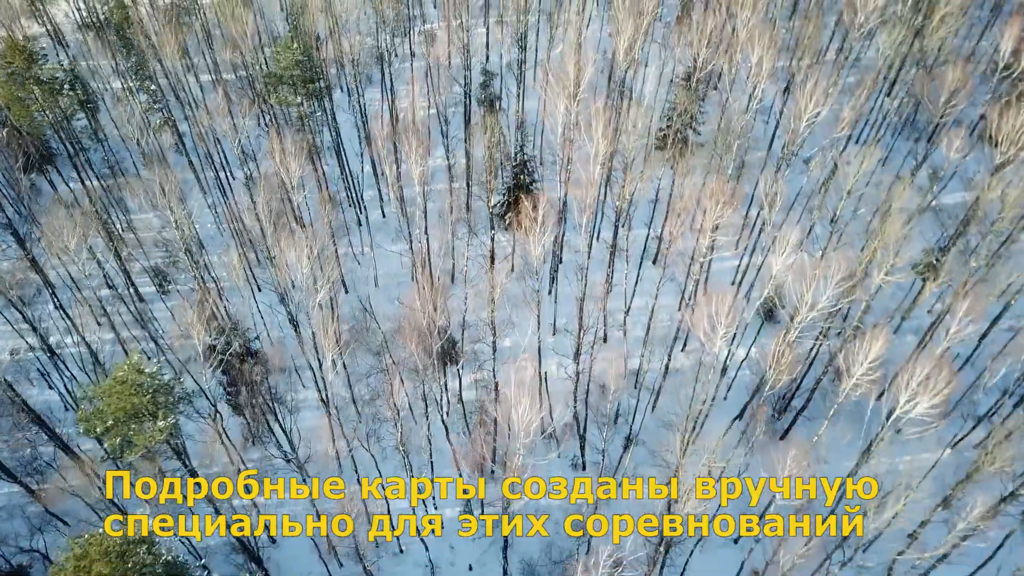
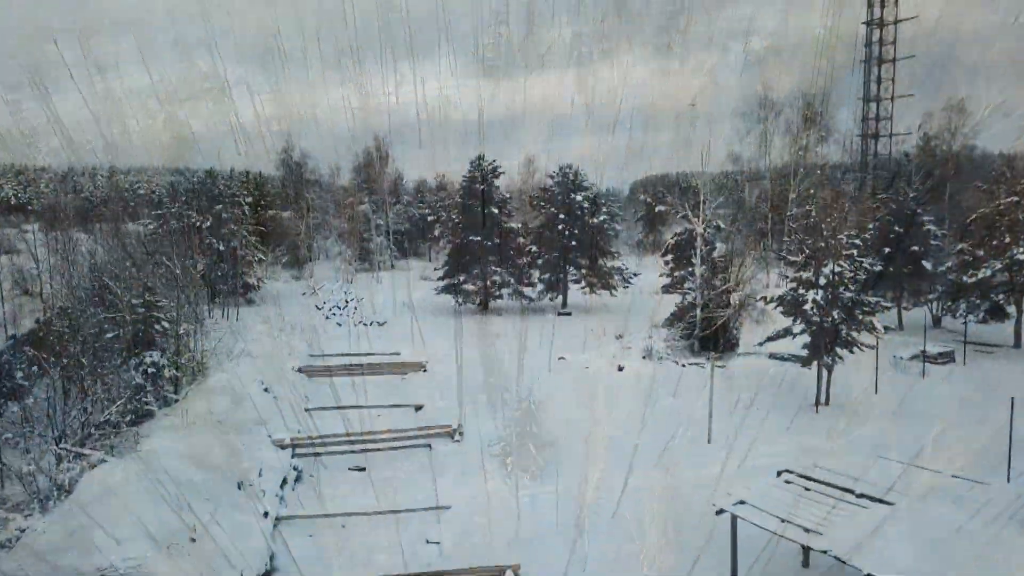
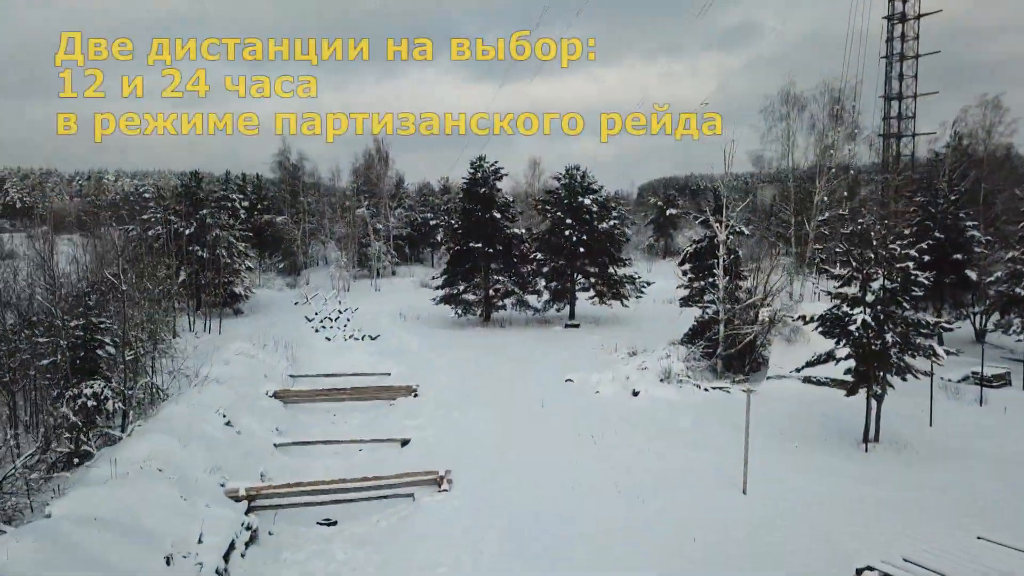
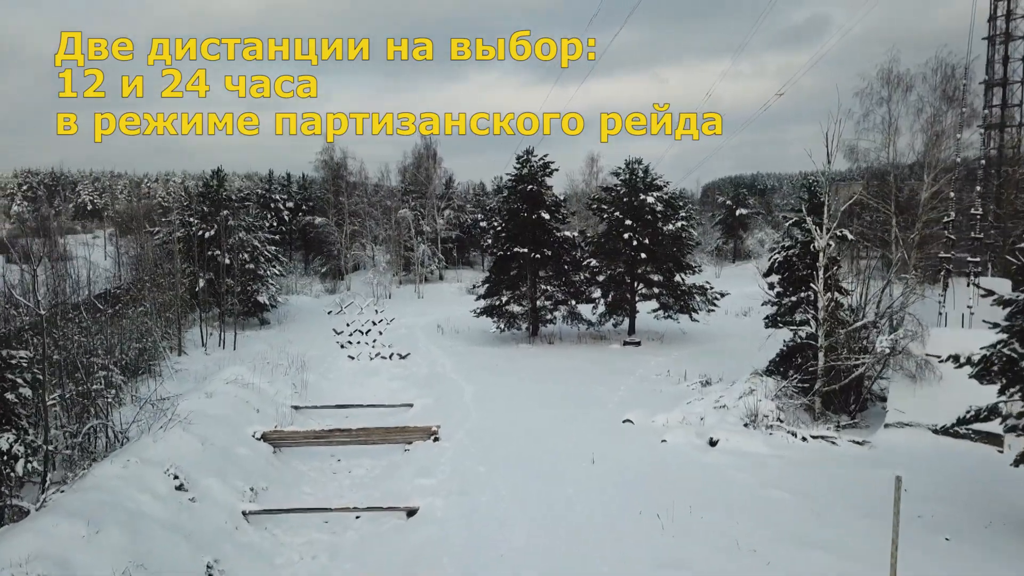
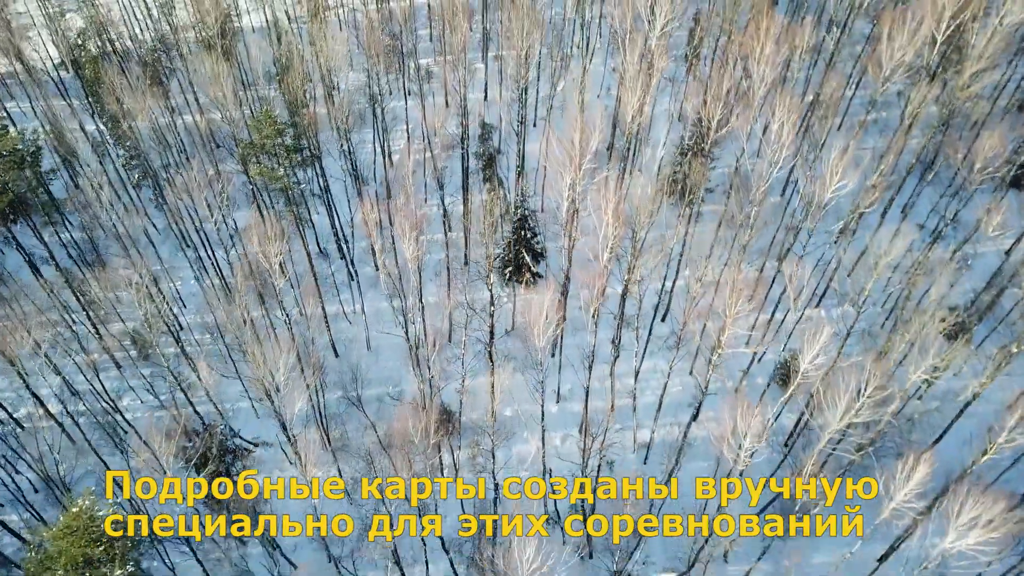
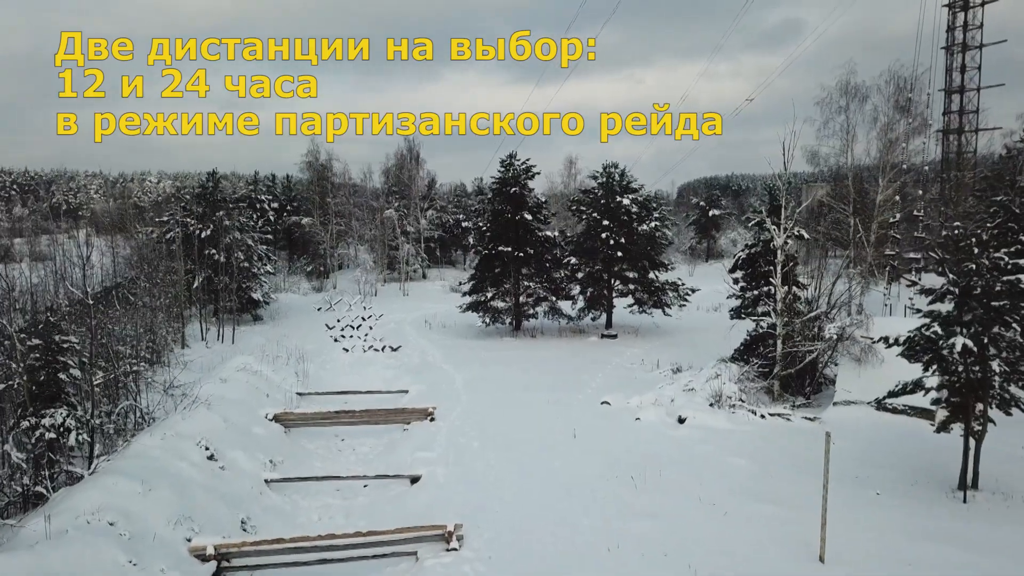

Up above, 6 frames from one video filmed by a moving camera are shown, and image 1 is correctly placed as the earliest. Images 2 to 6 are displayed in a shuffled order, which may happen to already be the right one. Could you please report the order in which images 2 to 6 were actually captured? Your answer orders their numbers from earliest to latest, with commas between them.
5, 2, 3, 6, 4
